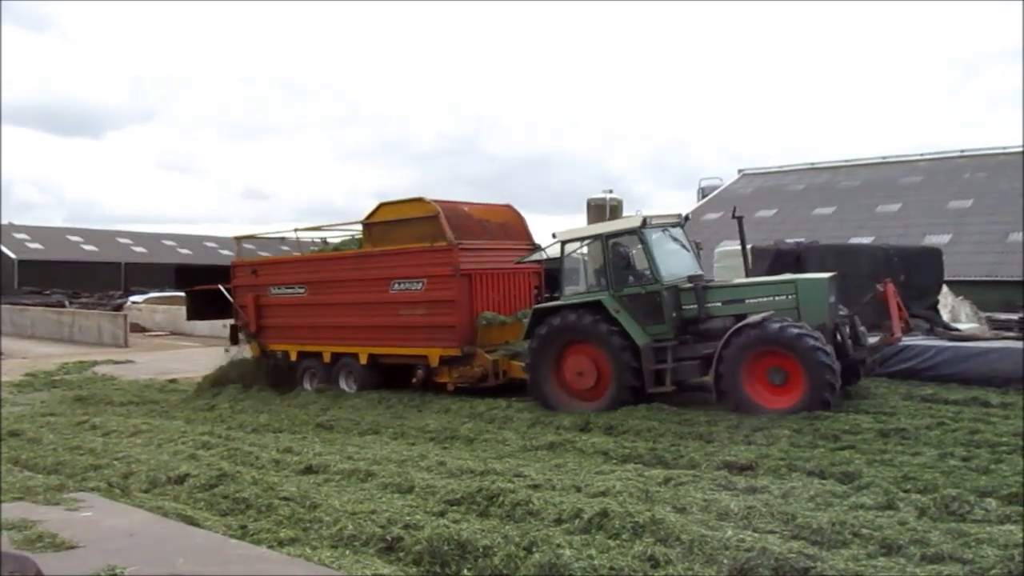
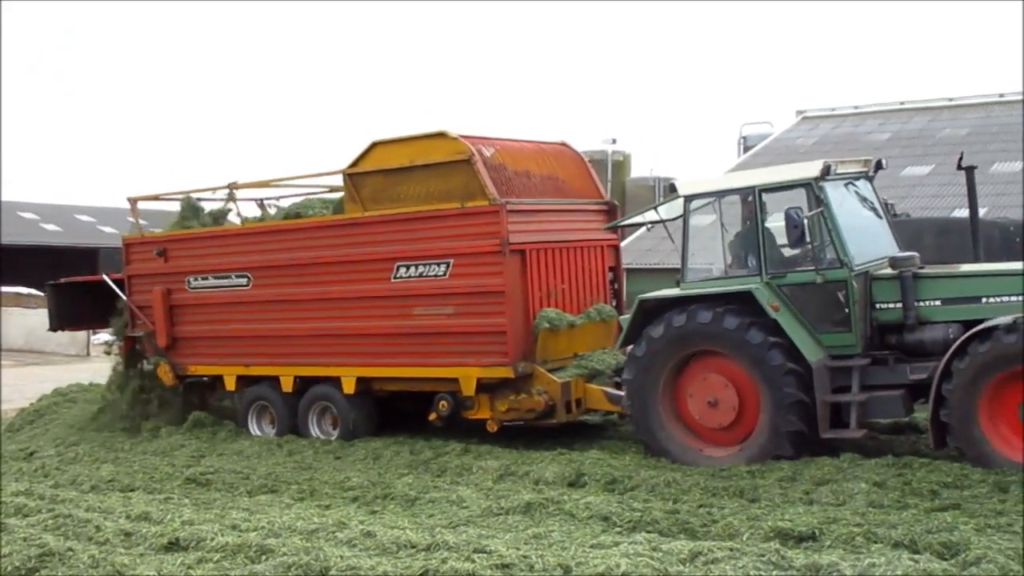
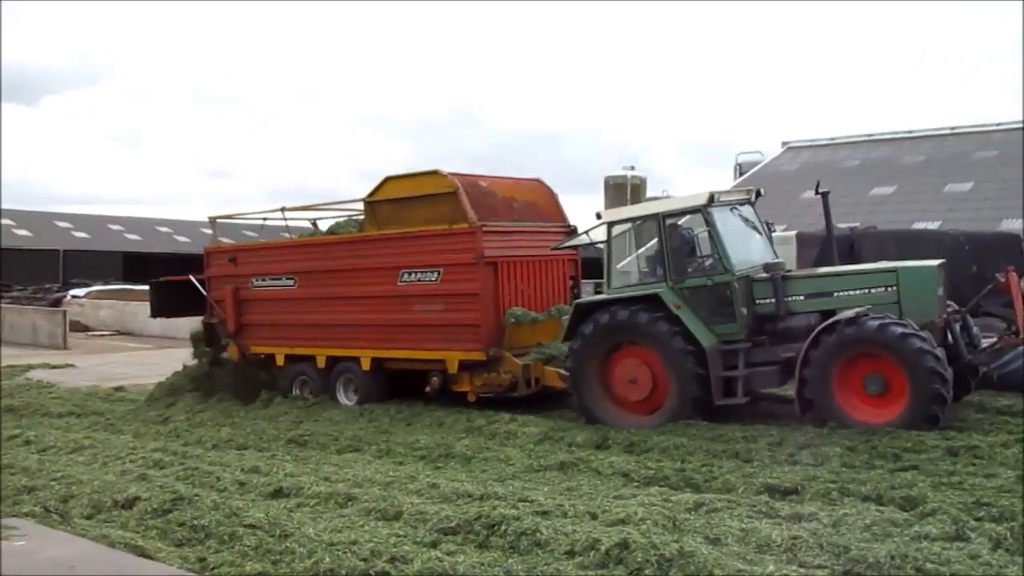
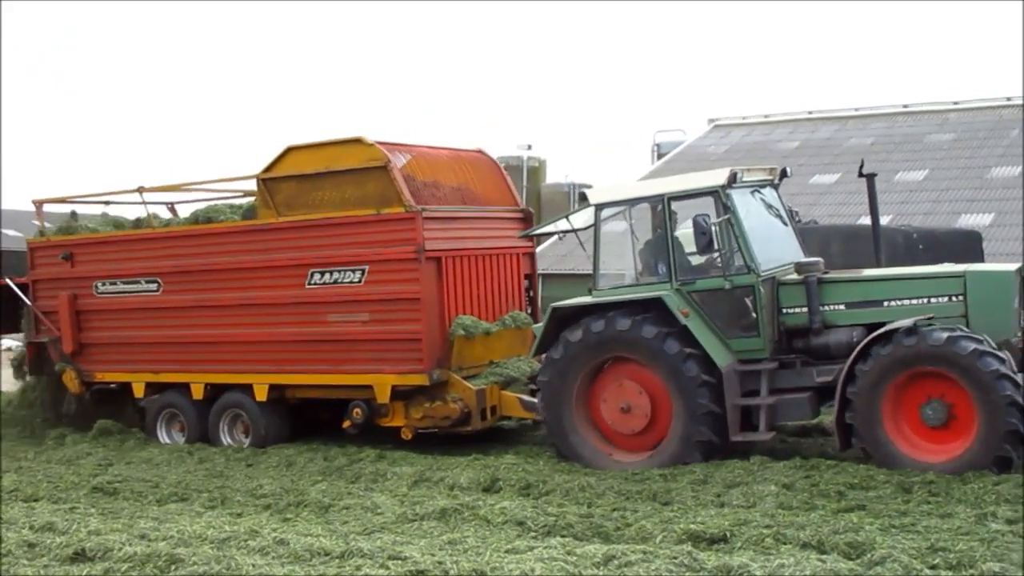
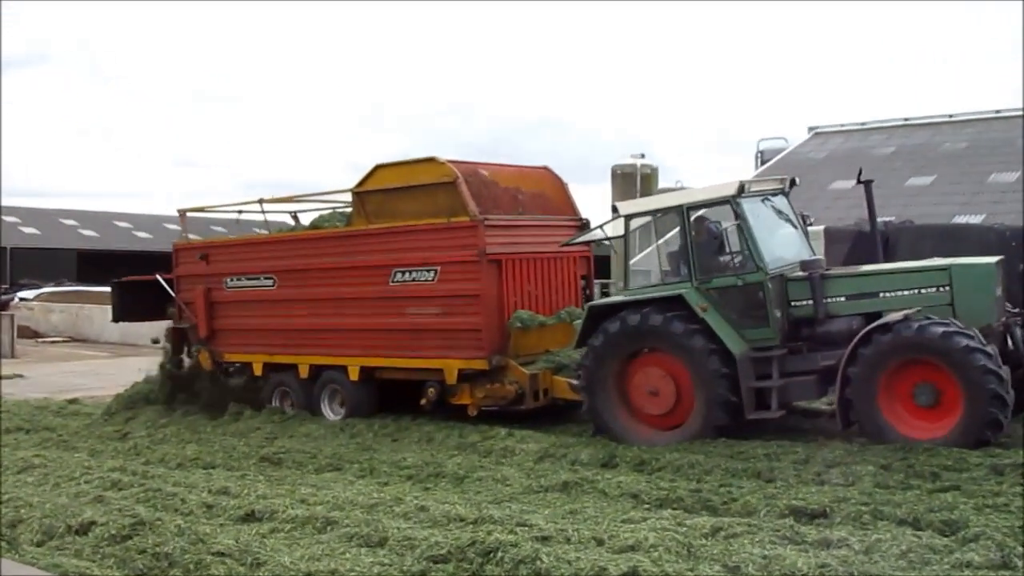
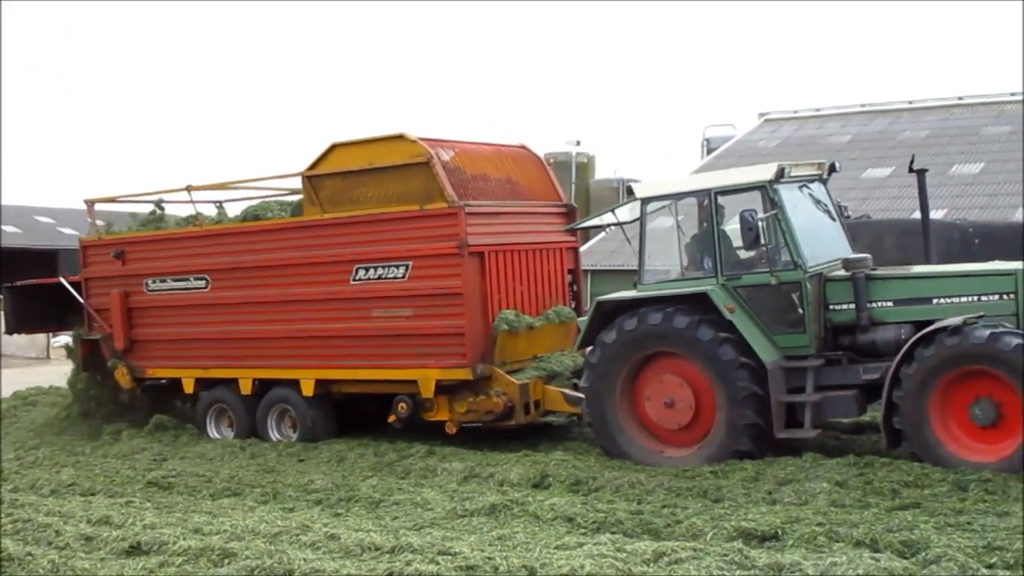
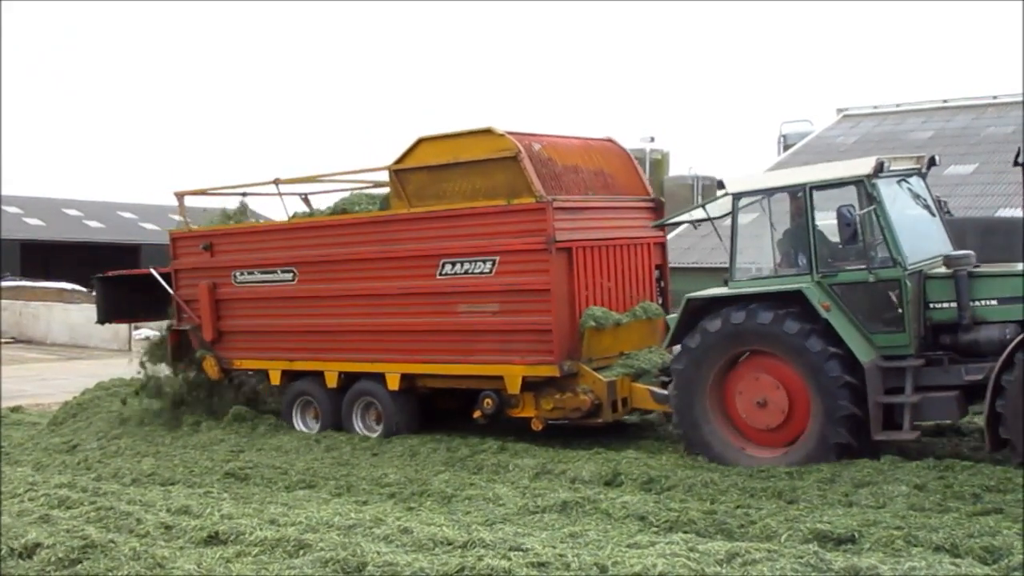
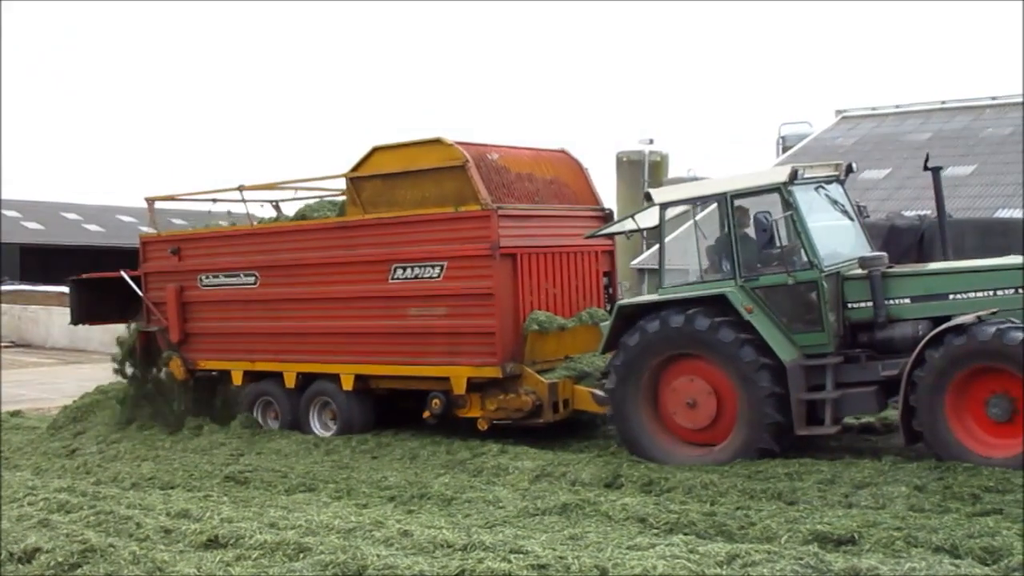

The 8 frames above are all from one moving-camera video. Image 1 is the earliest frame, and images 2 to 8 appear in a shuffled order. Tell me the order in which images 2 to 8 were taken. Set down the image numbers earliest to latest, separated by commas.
3, 5, 8, 7, 2, 6, 4
